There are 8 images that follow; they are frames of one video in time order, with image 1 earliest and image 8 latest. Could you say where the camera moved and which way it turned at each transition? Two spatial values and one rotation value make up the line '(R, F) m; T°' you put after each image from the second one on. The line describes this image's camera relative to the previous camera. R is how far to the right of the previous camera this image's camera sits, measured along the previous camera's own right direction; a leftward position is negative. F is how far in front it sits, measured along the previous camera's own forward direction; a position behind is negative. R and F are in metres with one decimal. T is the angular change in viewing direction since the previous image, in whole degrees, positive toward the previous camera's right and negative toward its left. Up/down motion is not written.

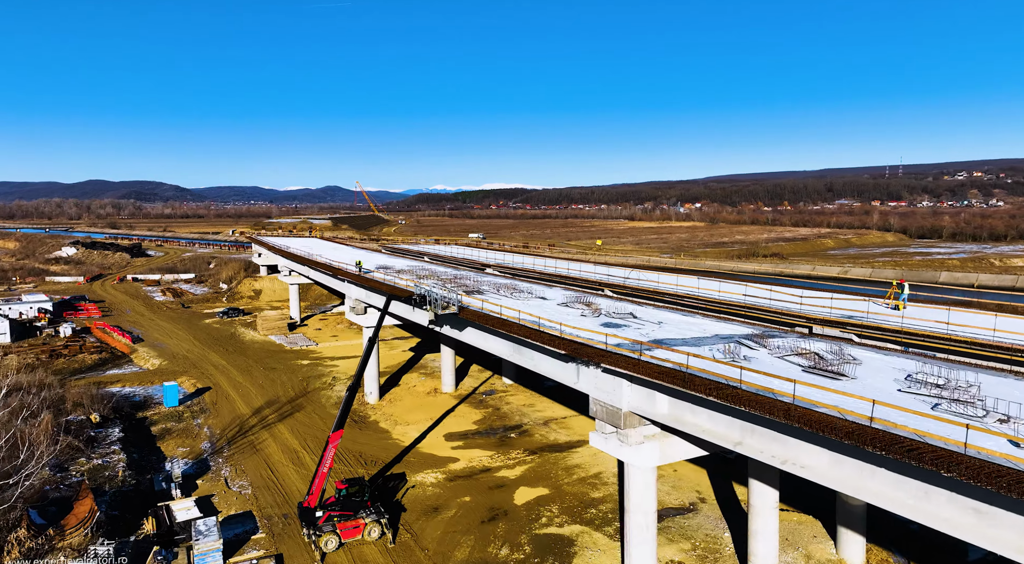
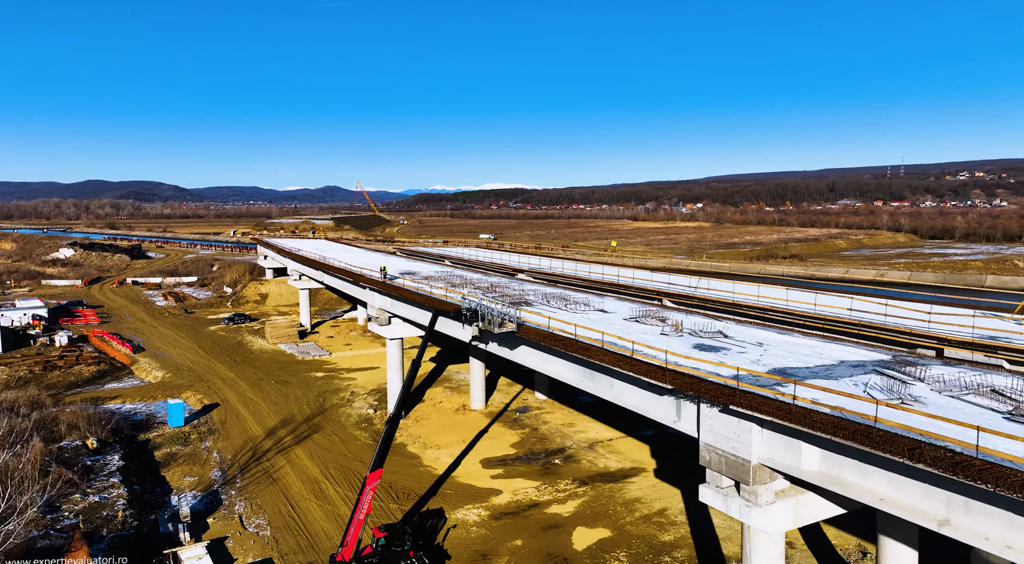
(-1.8, +3.0) m; 0°
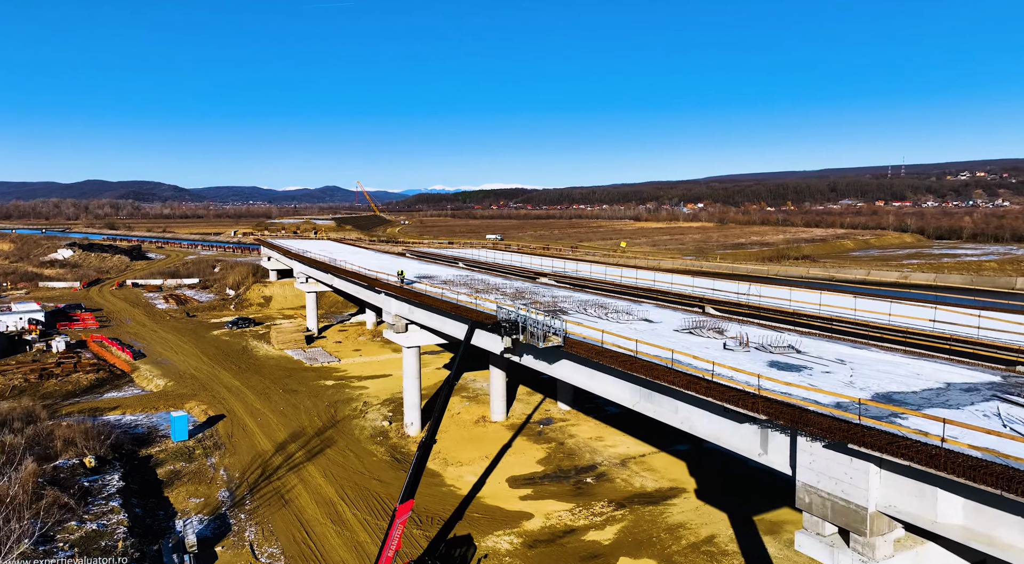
(-1.1, +1.8) m; 0°
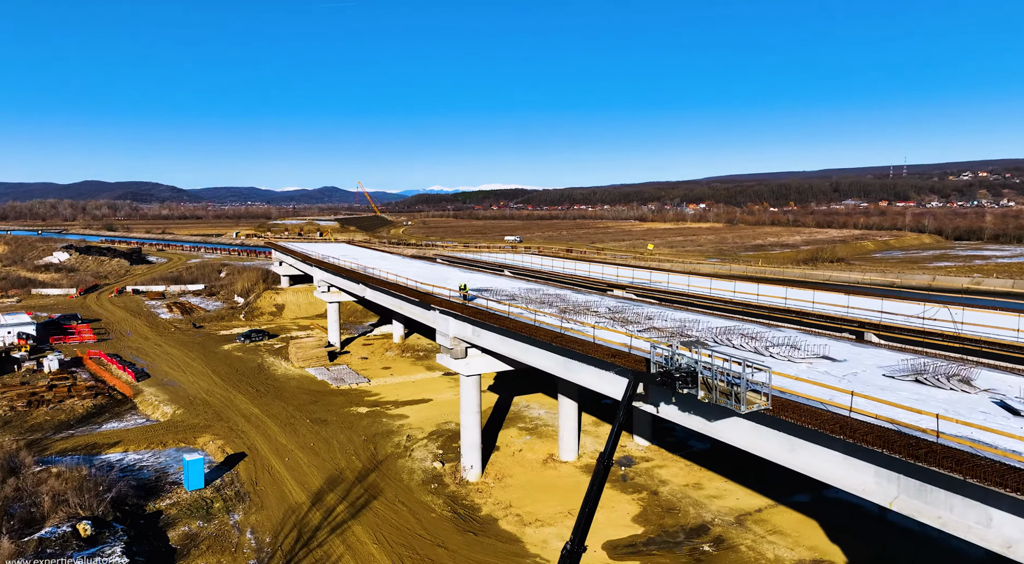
(-3.0, +4.8) m; 0°
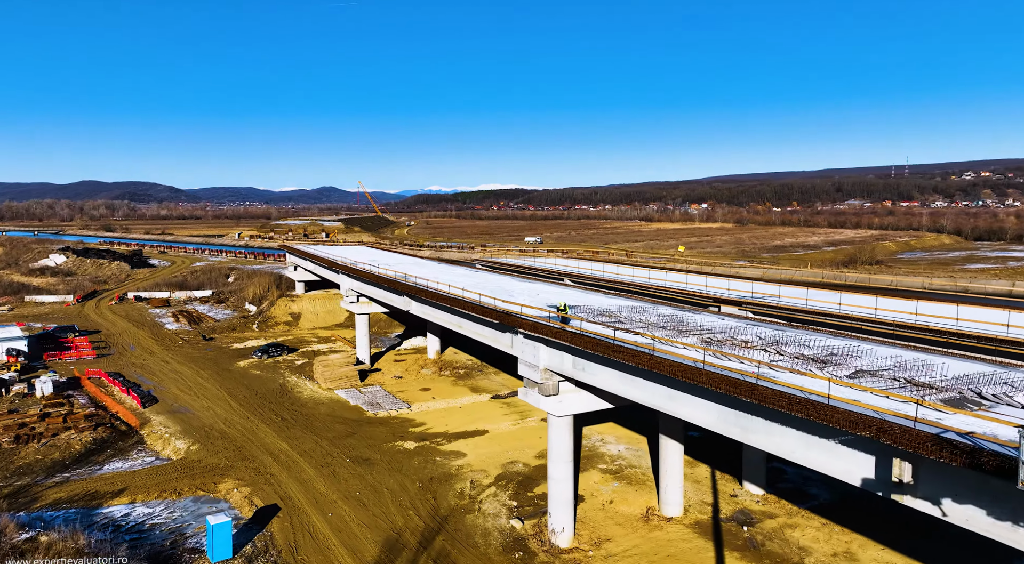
(-3.0, +4.8) m; 0°
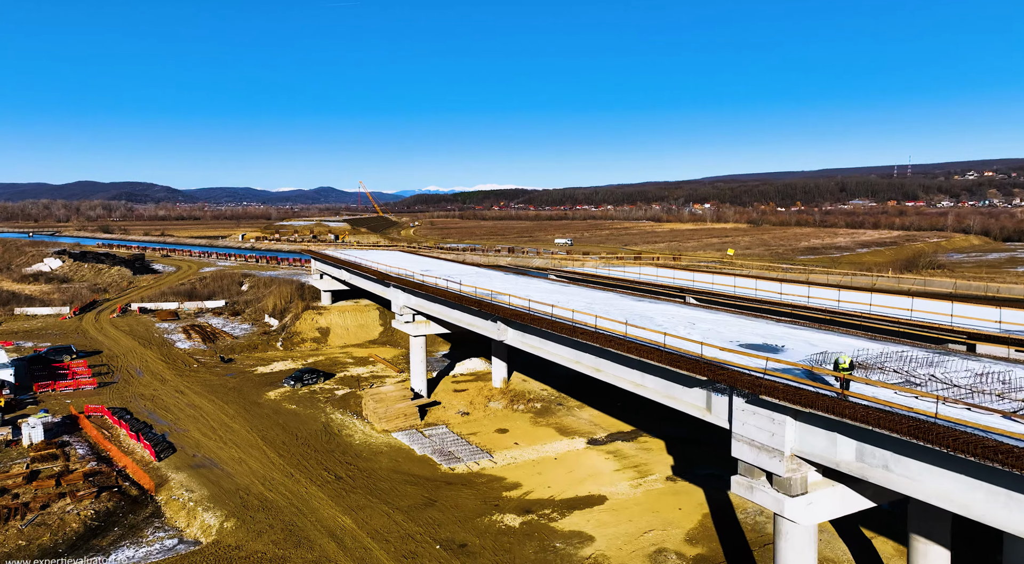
(-4.3, +6.6) m; 0°
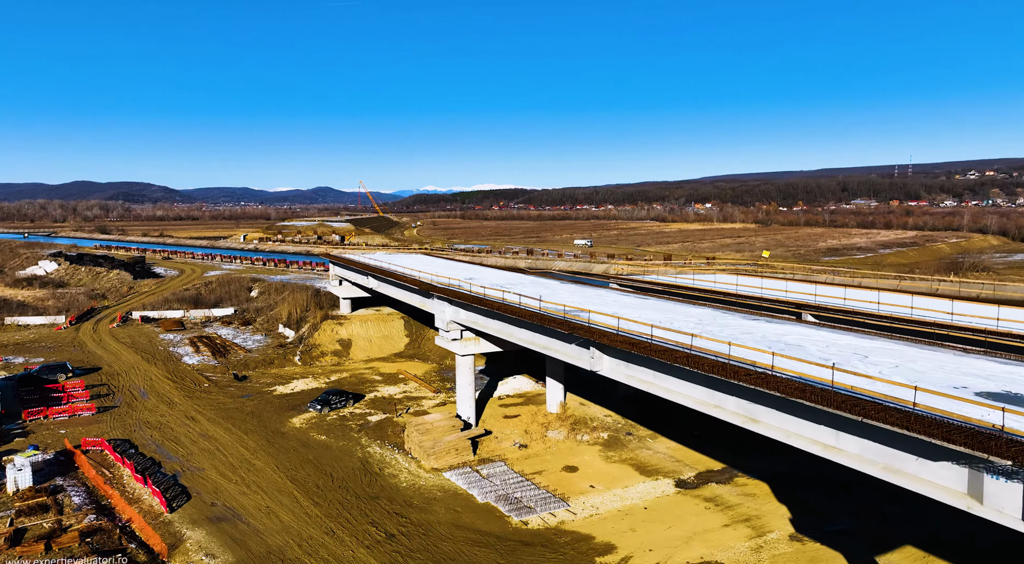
(-2.7, +4.3) m; 0°
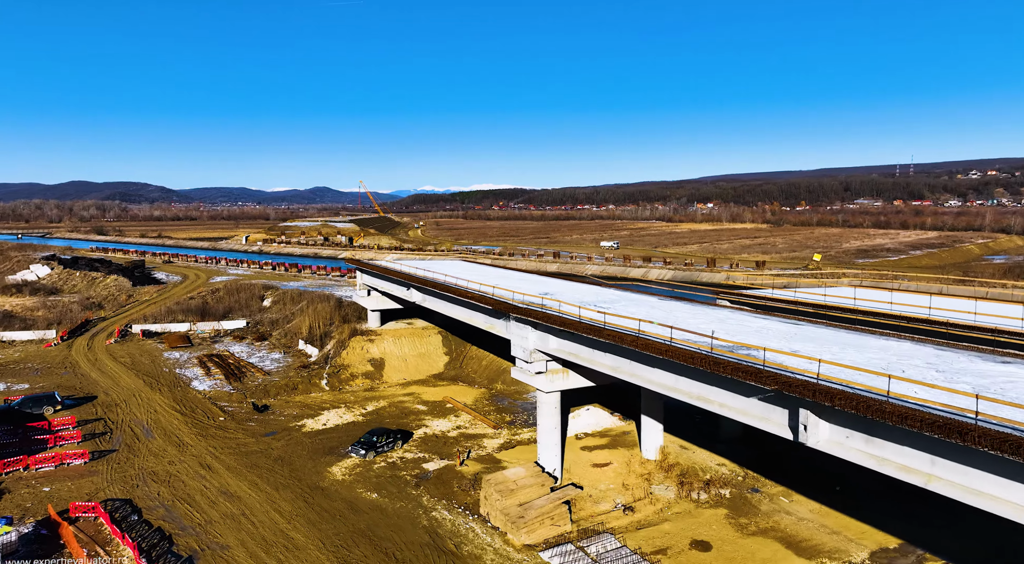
(-3.3, +5.6) m; 0°
